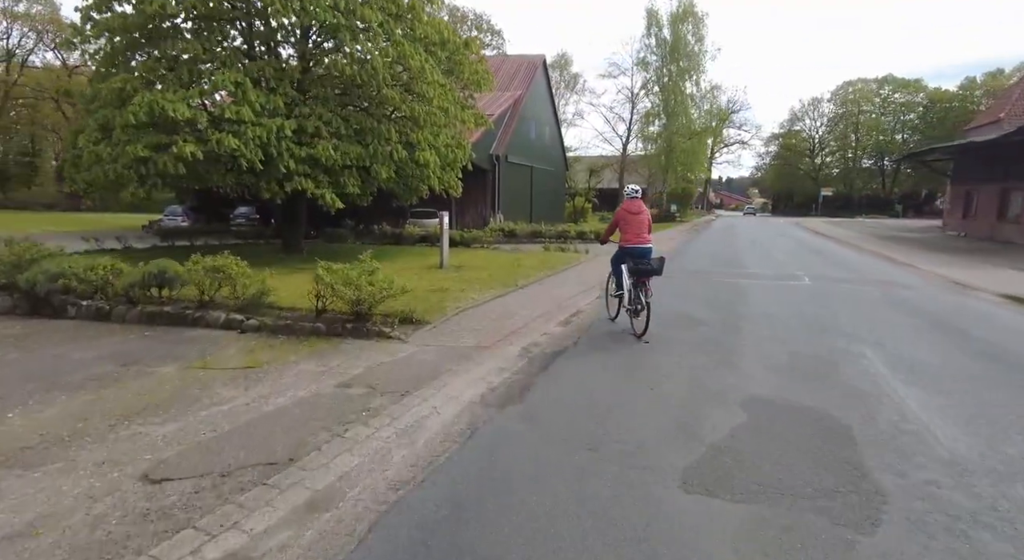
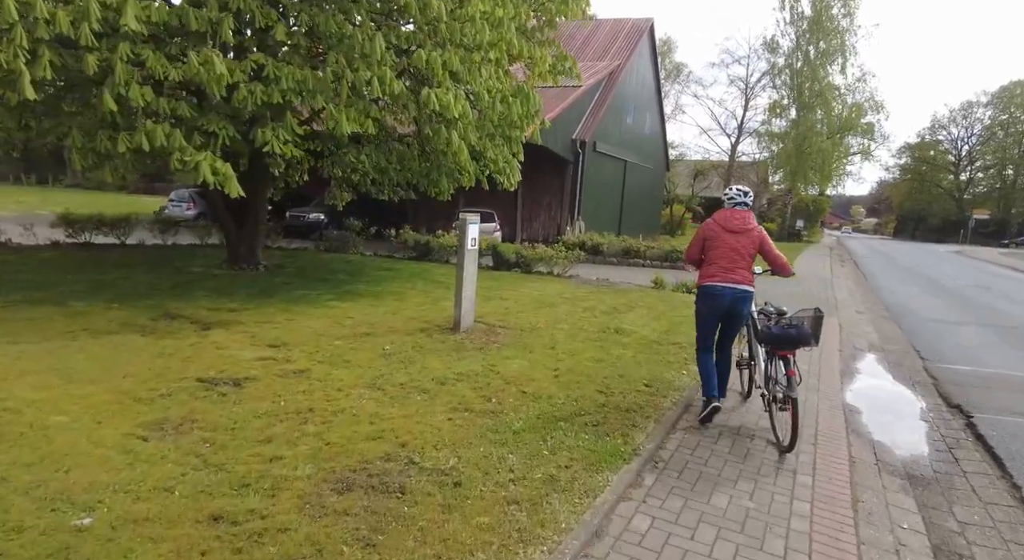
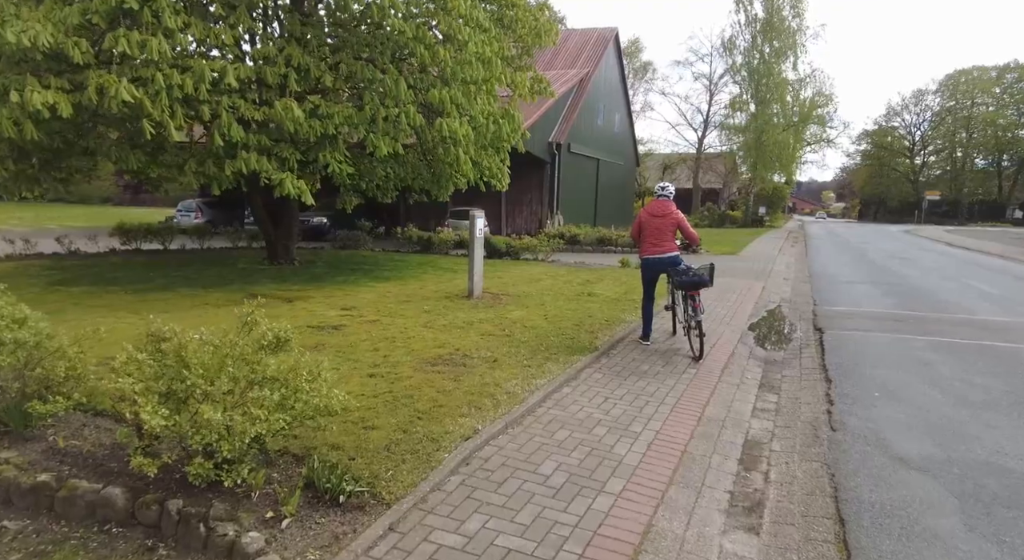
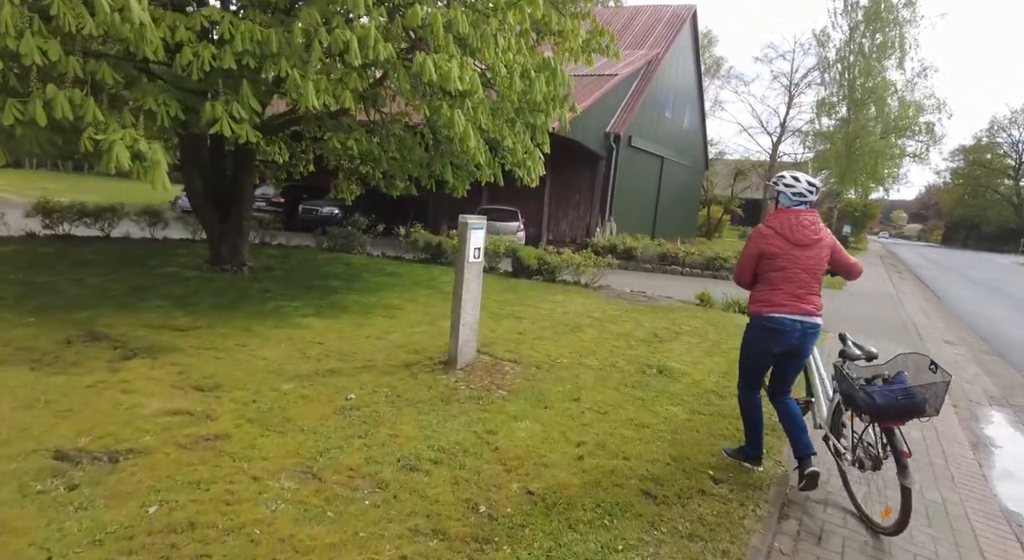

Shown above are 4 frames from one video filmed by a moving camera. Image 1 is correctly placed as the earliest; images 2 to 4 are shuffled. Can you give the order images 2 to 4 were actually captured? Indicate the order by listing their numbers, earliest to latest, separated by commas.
3, 2, 4
